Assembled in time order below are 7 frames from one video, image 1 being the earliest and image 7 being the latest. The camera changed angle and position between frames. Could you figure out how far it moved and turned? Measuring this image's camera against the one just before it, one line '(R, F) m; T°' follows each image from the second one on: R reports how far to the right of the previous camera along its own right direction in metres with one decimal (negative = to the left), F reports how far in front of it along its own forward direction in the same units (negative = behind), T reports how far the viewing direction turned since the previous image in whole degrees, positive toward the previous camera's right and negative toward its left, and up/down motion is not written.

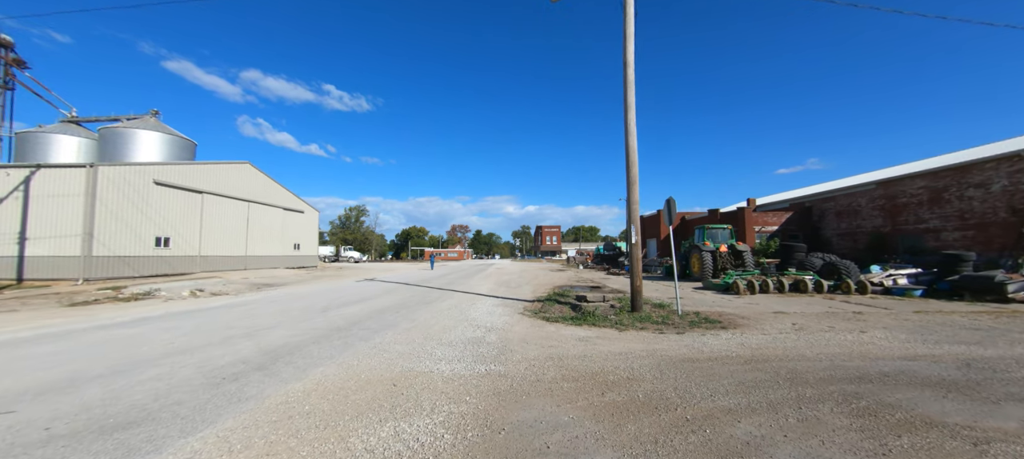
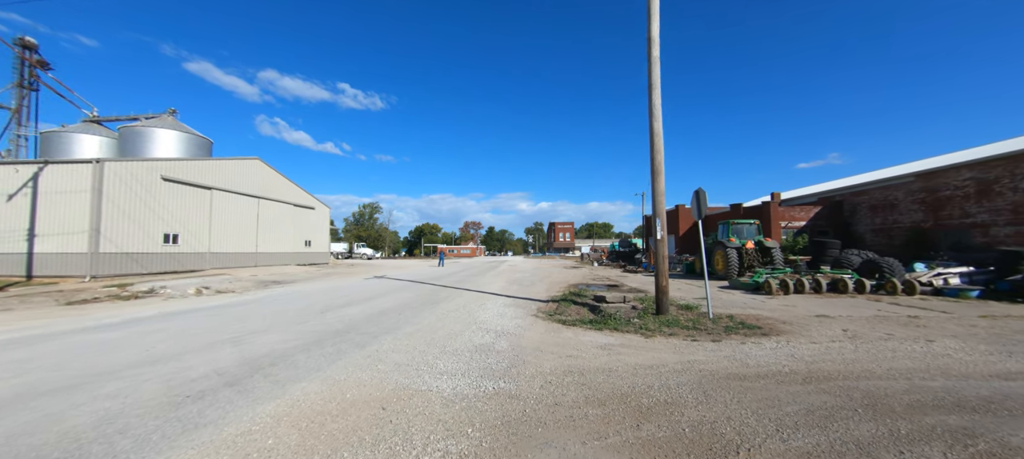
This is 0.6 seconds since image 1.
(0.0, +0.7) m; -2°
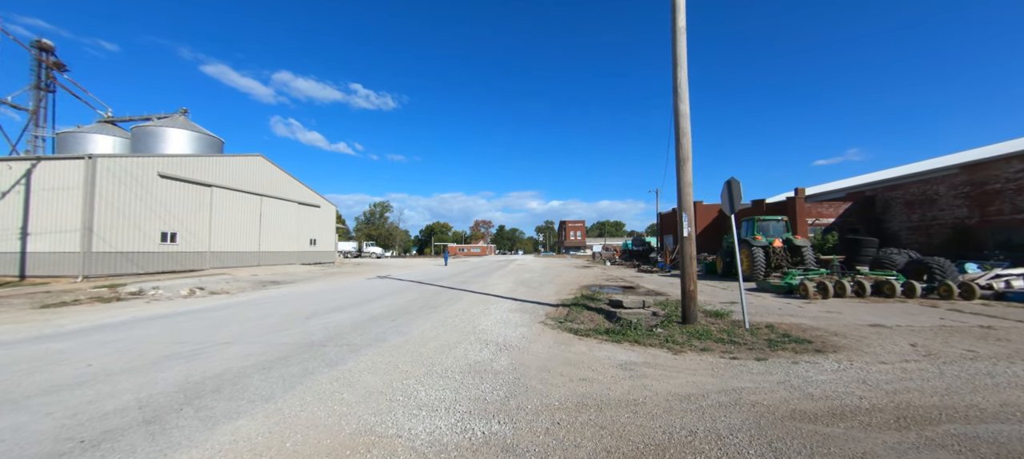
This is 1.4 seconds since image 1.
(+0.1, +0.9) m; -2°
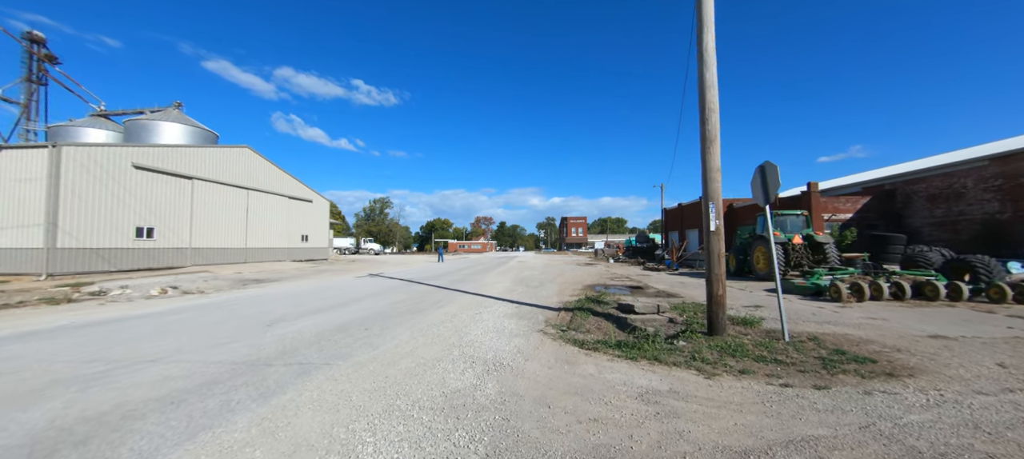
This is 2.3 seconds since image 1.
(+0.1, +1.1) m; 0°
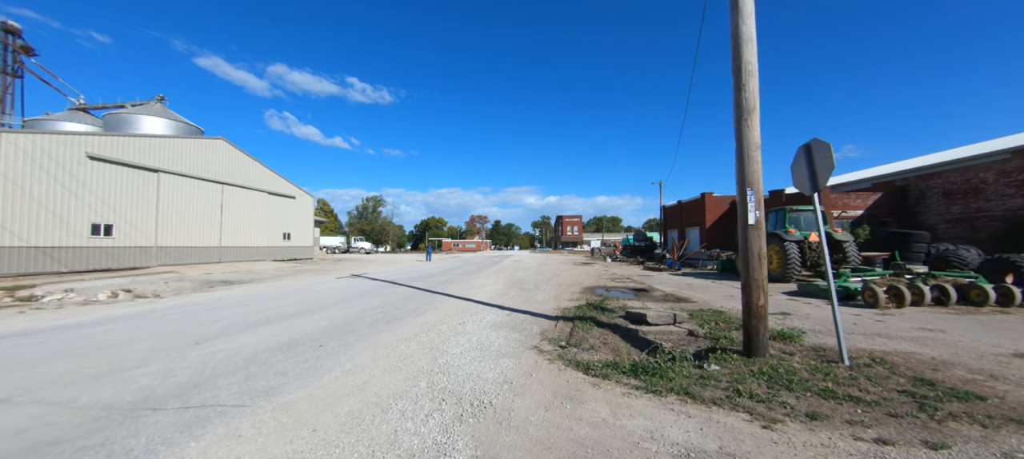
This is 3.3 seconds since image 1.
(+0.1, +1.2) m; +1°
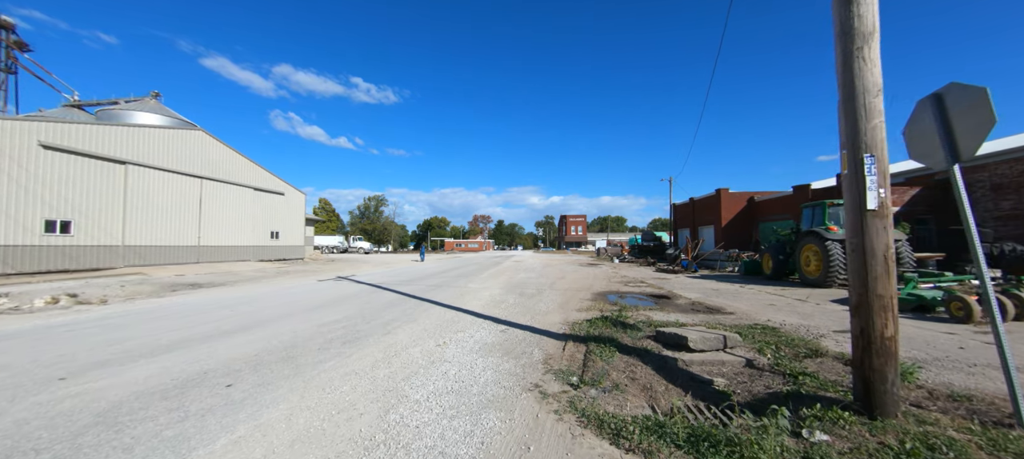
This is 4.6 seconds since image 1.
(+0.1, +1.6) m; -1°
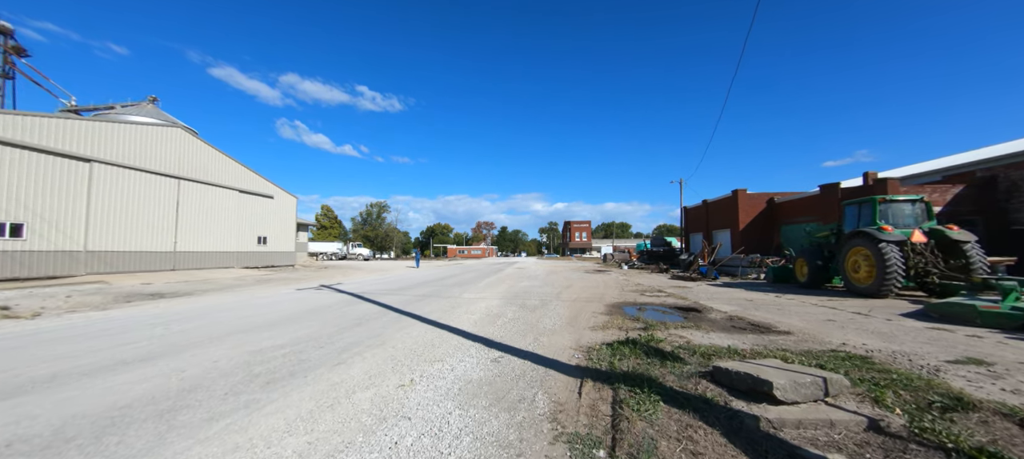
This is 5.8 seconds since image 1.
(+0.1, +1.5) m; -1°
